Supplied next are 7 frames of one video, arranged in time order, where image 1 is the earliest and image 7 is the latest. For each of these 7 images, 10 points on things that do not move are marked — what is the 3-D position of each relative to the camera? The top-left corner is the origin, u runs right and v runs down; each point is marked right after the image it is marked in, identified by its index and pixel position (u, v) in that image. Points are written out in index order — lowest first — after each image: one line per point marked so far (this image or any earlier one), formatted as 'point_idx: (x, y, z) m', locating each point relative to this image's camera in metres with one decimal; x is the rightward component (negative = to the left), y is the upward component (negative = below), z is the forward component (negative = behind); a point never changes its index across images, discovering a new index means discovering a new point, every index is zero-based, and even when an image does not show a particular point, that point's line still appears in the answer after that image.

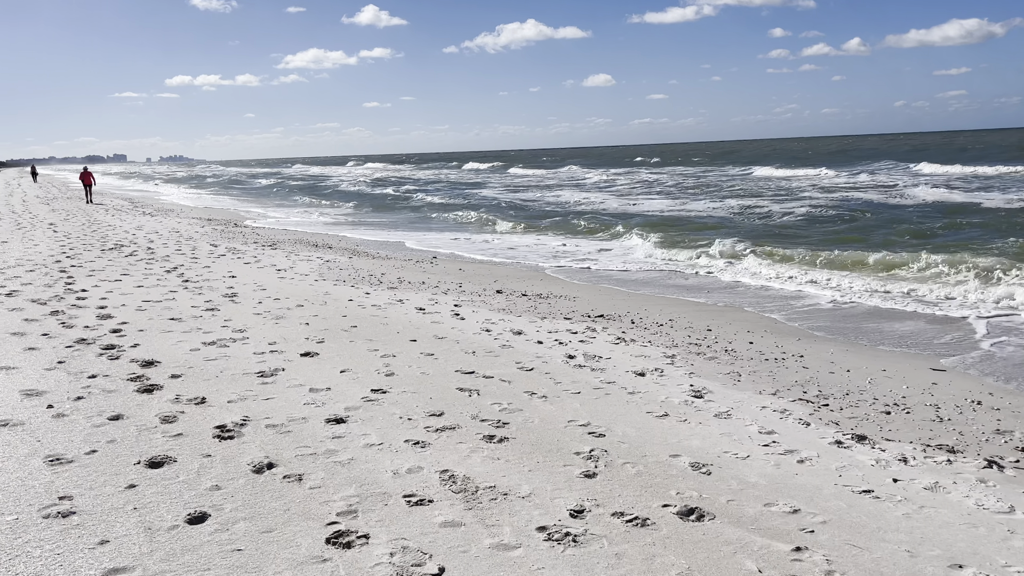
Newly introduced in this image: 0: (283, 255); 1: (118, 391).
0: (-3.2, +0.5, +12.0) m
1: (-2.0, -0.5, +4.3) m
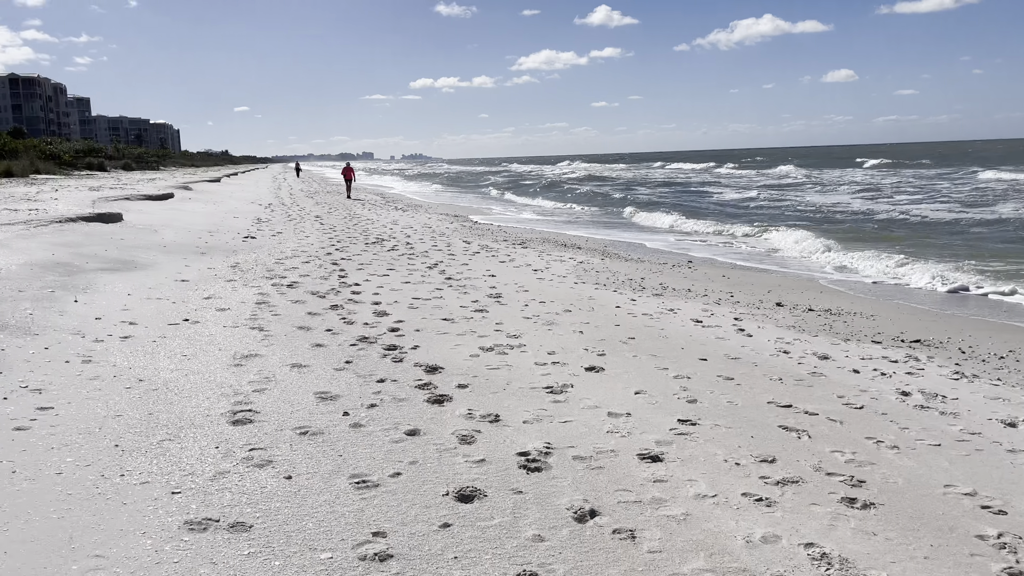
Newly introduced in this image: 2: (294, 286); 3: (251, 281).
0: (+0.3, +0.5, +11.8) m
1: (-0.5, -0.5, +4.1) m
2: (-2.0, 0.0, +7.7) m
3: (-2.4, +0.1, +7.9) m
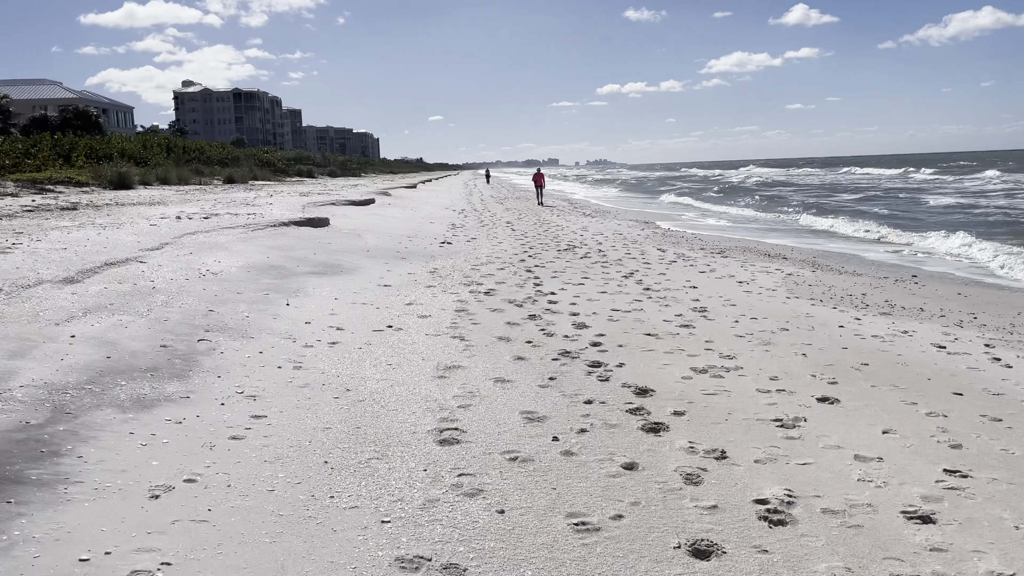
0: (+2.9, +0.3, +11.1) m
1: (+0.5, -0.6, +3.7) m
2: (-0.2, -0.1, +7.6) m
3: (-0.6, 0.0, +7.9) m
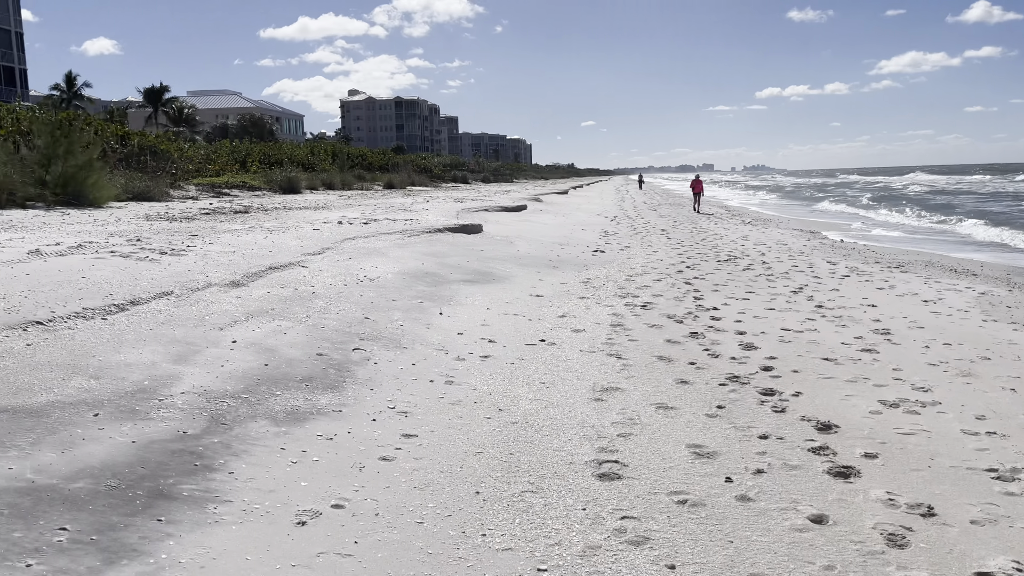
0: (+4.8, +0.1, +10.2) m
1: (+1.1, -0.7, +3.3) m
2: (+1.2, -0.2, +7.3) m
3: (+0.8, -0.1, +7.6) m
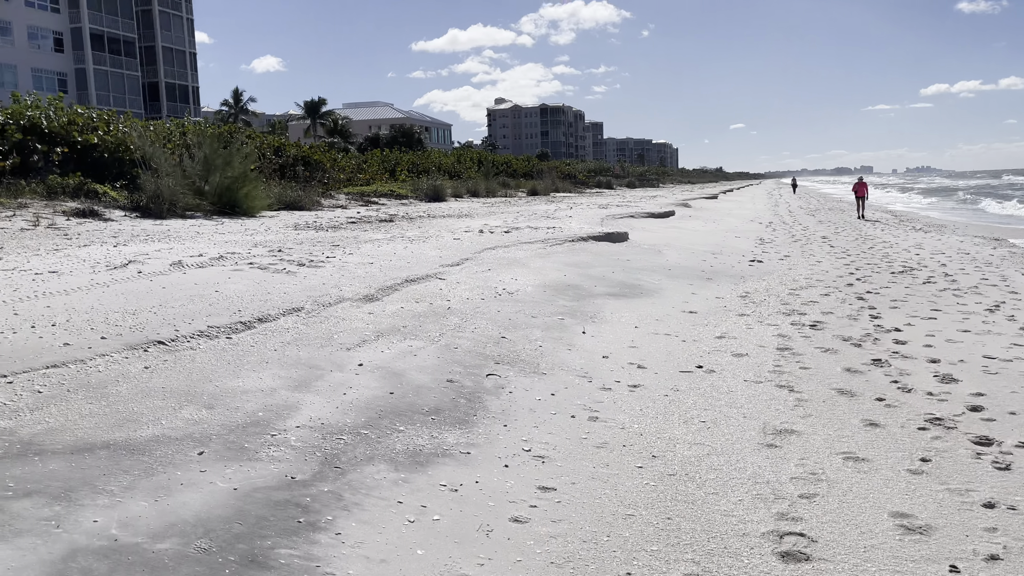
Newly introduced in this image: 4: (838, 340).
0: (+6.4, -0.1, +8.7) m
1: (+1.6, -0.8, +2.5) m
2: (+2.3, -0.3, +6.5) m
3: (+2.0, -0.2, +6.9) m
4: (+2.2, -0.4, +5.9) m
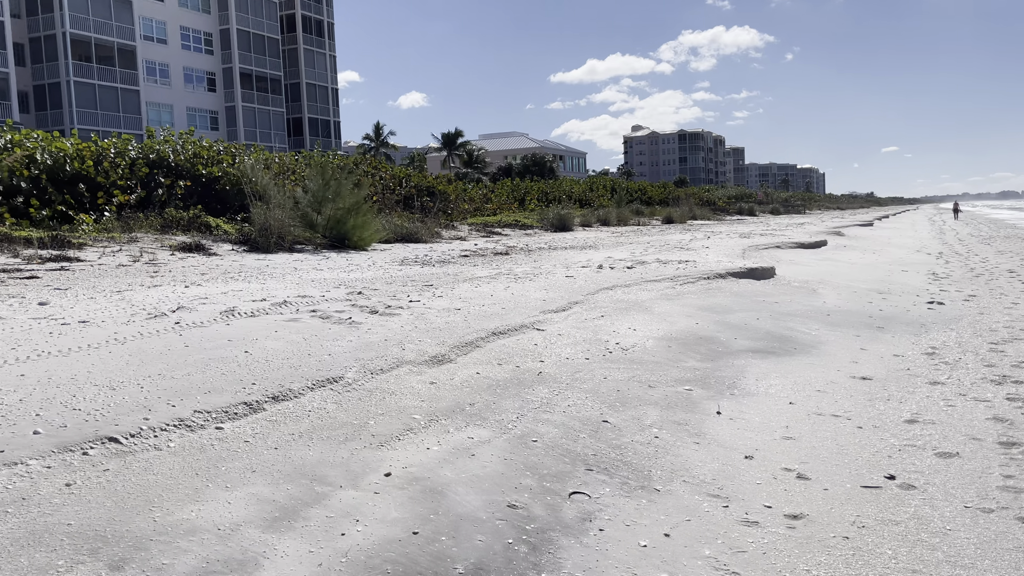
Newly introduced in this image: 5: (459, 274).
0: (+7.3, -0.5, +6.3) m
1: (+1.6, -1.0, +0.9) m
2: (+2.9, -0.6, +4.7) m
3: (+2.7, -0.6, +5.2) m
4: (+2.8, -0.7, +4.2) m
5: (-0.6, +0.2, +9.1) m
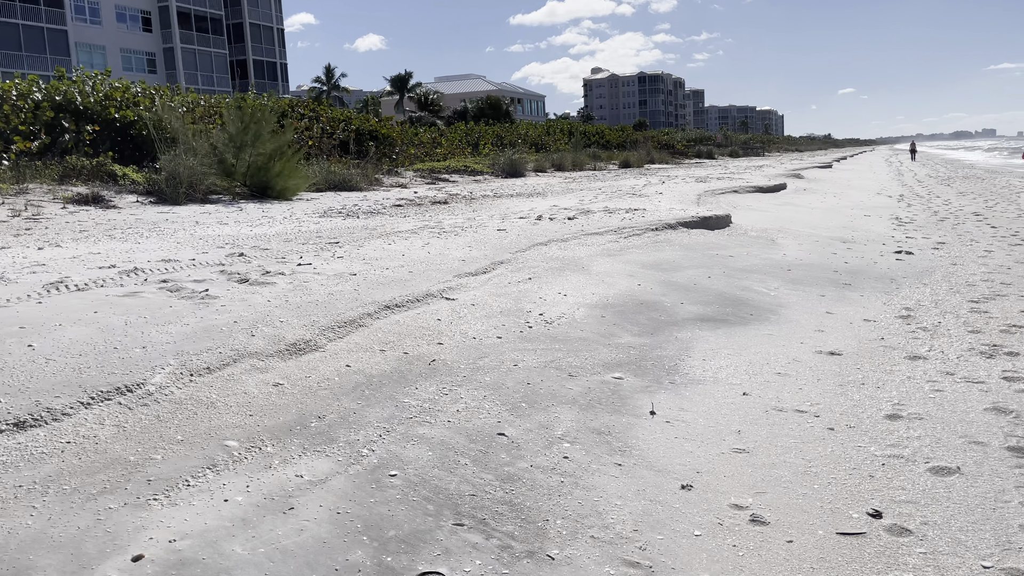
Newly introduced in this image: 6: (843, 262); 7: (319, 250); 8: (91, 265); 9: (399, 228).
0: (+6.8, -0.2, +5.6) m
1: (+1.3, -1.1, +0.1) m
2: (+2.4, -0.4, +3.9) m
3: (+2.2, -0.4, +4.3) m
4: (+2.3, -0.5, +3.3) m
5: (-1.2, +0.6, +8.0) m
6: (+2.9, +0.2, +7.6) m
7: (-1.4, +0.3, +6.1) m
8: (-2.5, +0.1, +5.2) m
9: (-1.0, +0.6, +7.9) m
